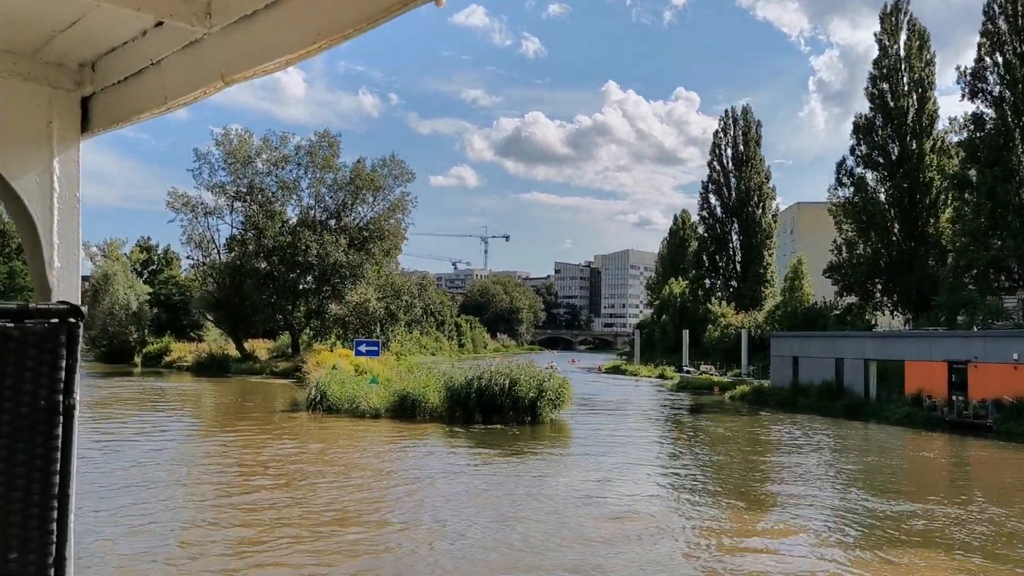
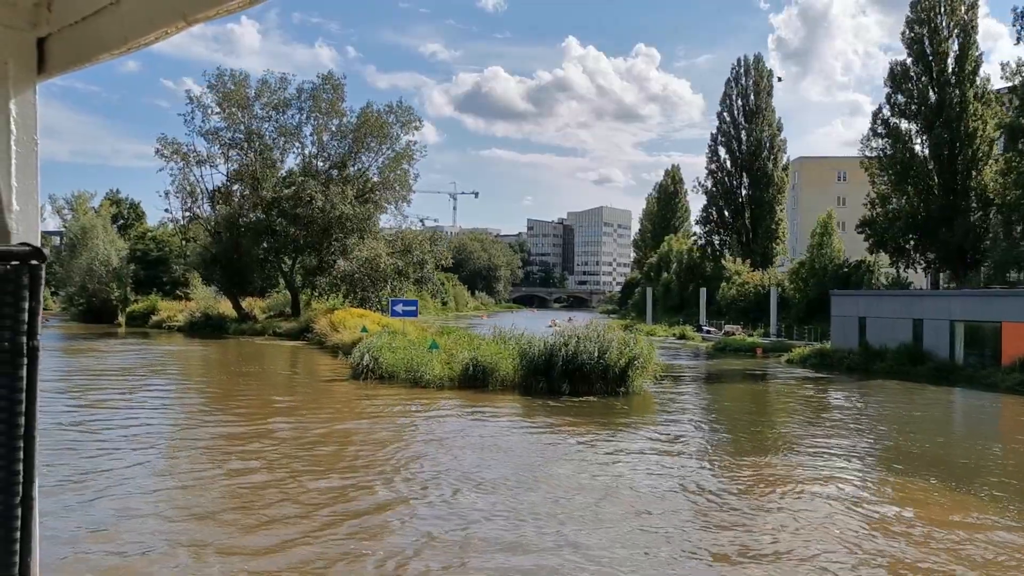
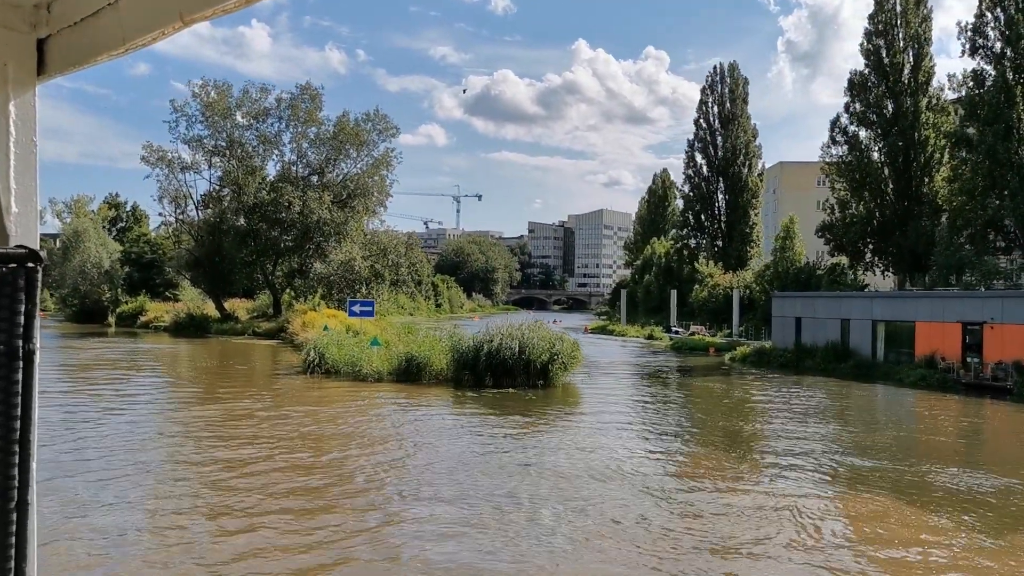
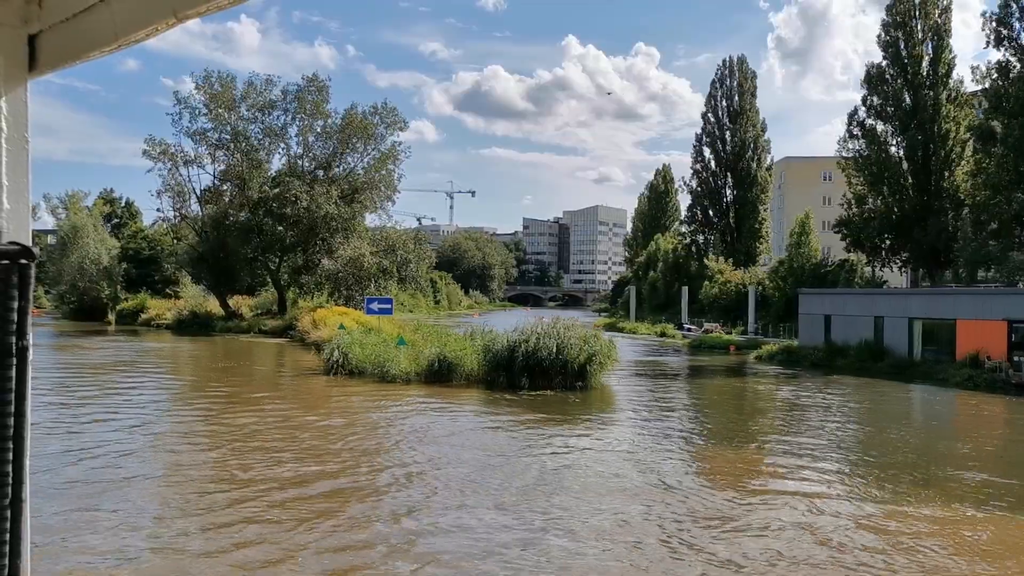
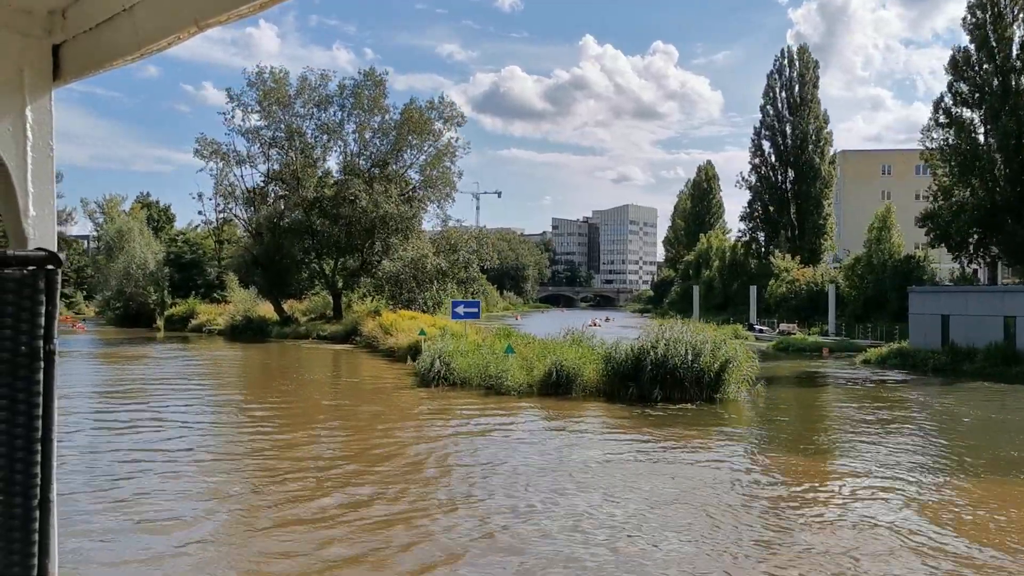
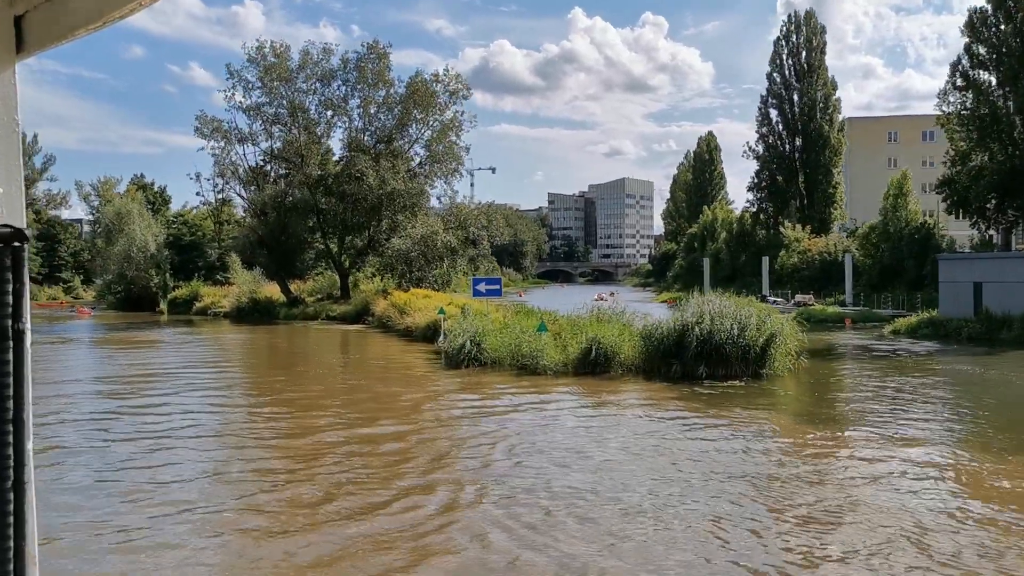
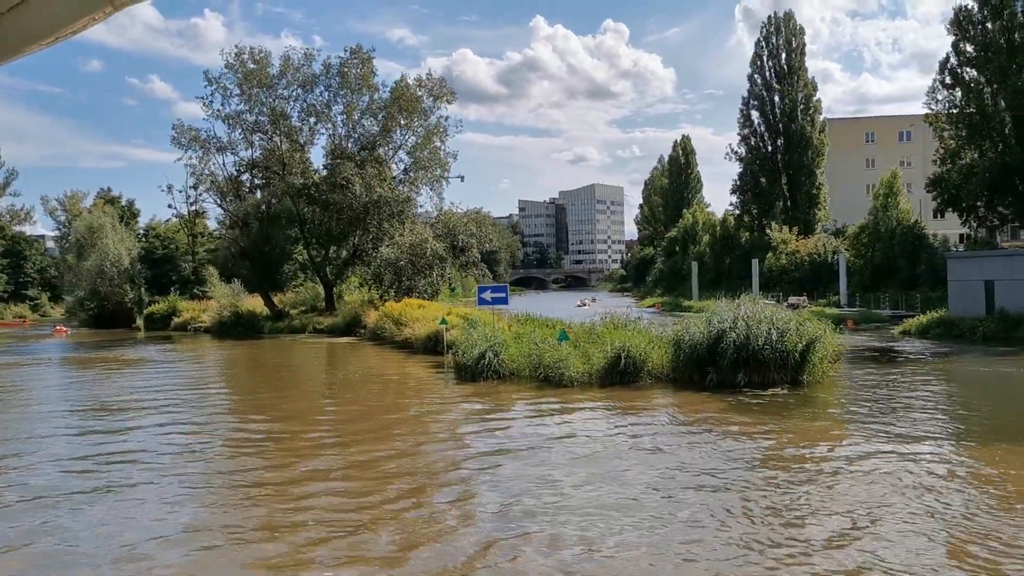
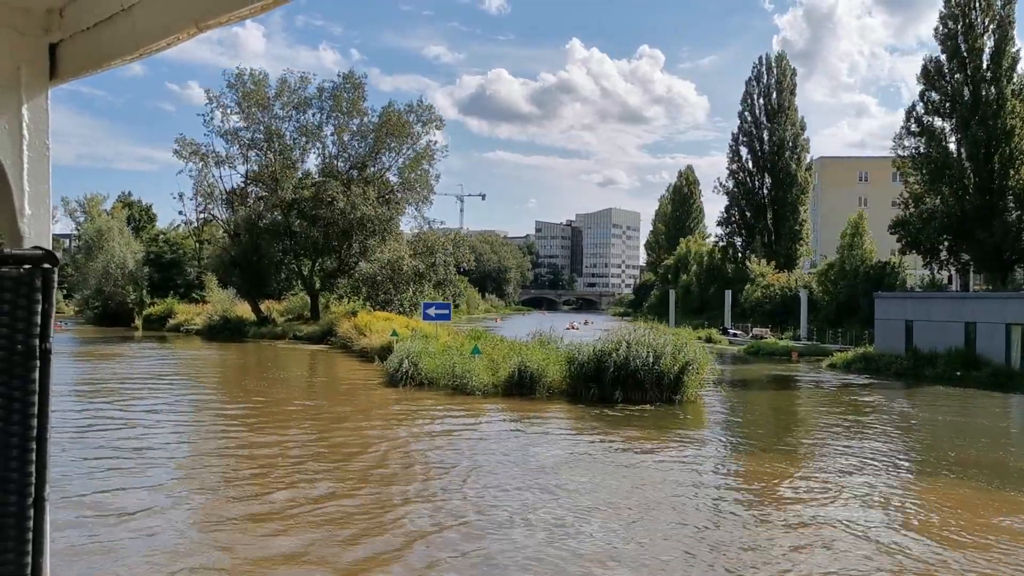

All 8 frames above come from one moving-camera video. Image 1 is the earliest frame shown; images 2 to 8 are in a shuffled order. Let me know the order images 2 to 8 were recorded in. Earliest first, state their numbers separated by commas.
3, 4, 2, 8, 5, 6, 7
